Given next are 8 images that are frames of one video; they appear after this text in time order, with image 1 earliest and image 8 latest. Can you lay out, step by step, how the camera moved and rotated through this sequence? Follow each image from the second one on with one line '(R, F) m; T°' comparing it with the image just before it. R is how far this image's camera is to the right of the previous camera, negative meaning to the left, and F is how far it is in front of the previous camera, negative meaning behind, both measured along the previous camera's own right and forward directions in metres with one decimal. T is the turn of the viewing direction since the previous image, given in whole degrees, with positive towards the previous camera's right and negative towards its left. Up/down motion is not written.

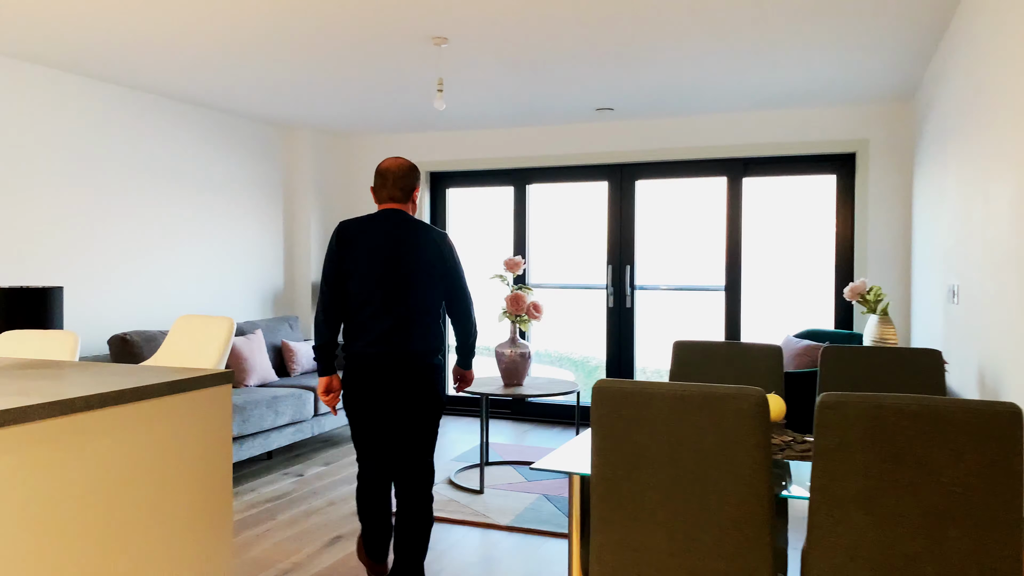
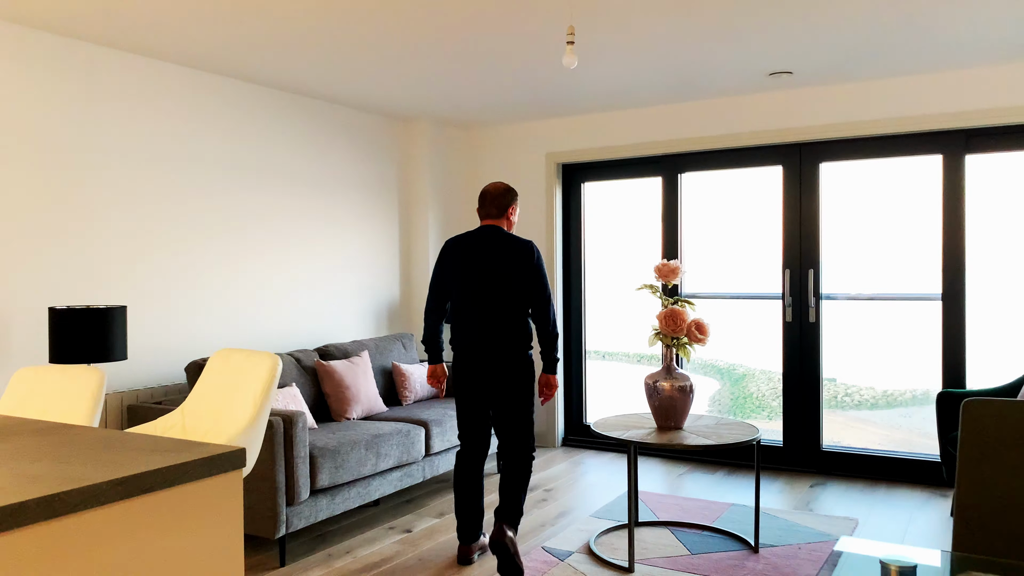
(-0.1, +0.9) m; -10°
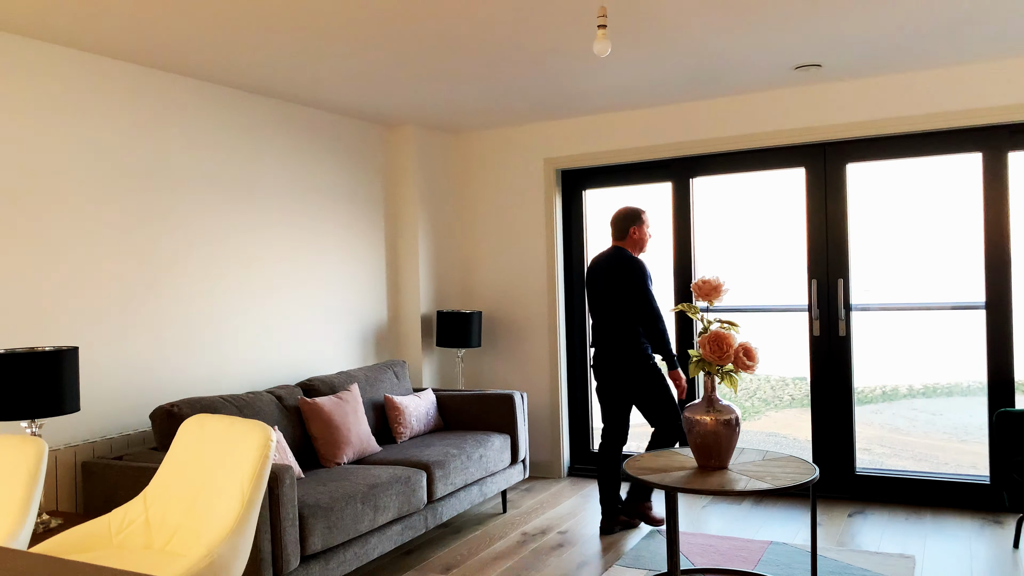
(-0.2, +0.4) m; +2°
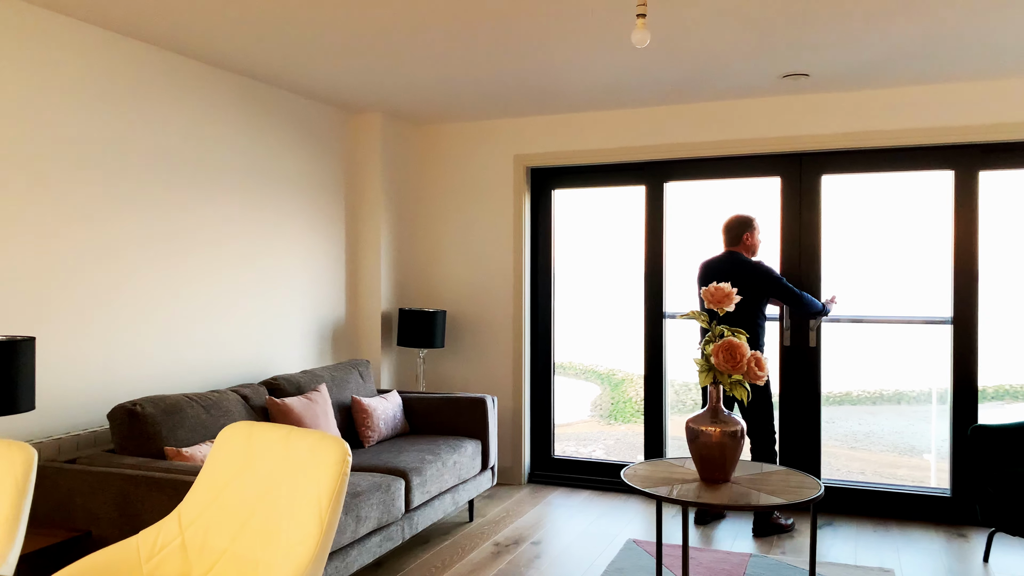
(-0.3, +0.2) m; +6°
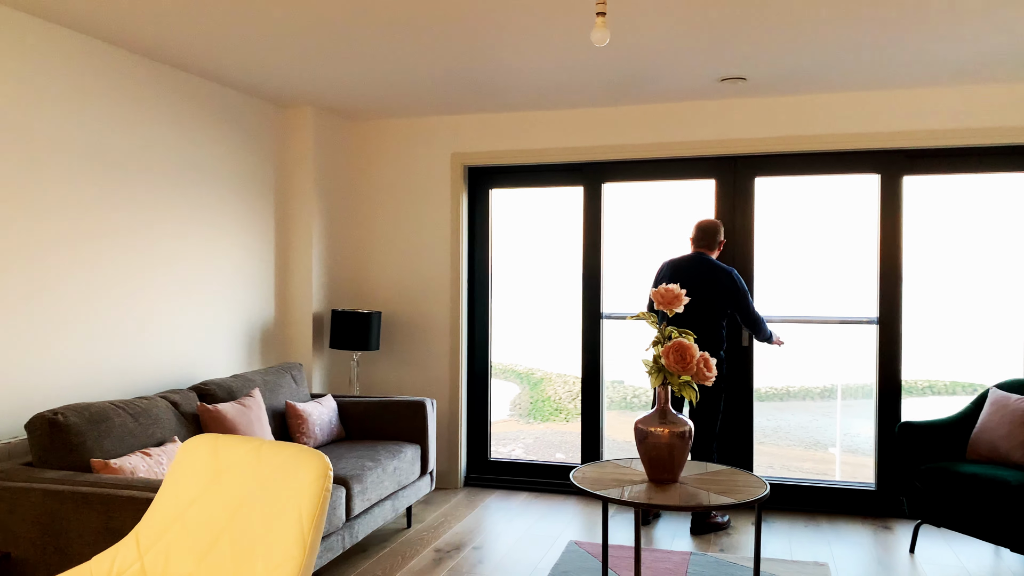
(-0.1, +0.1) m; +6°
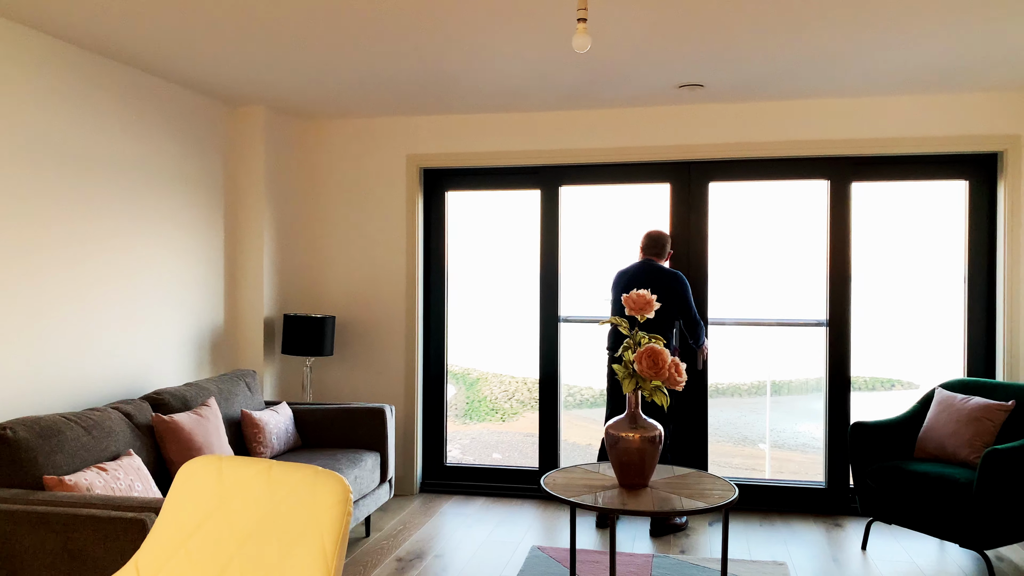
(-0.1, 0.0) m; +5°
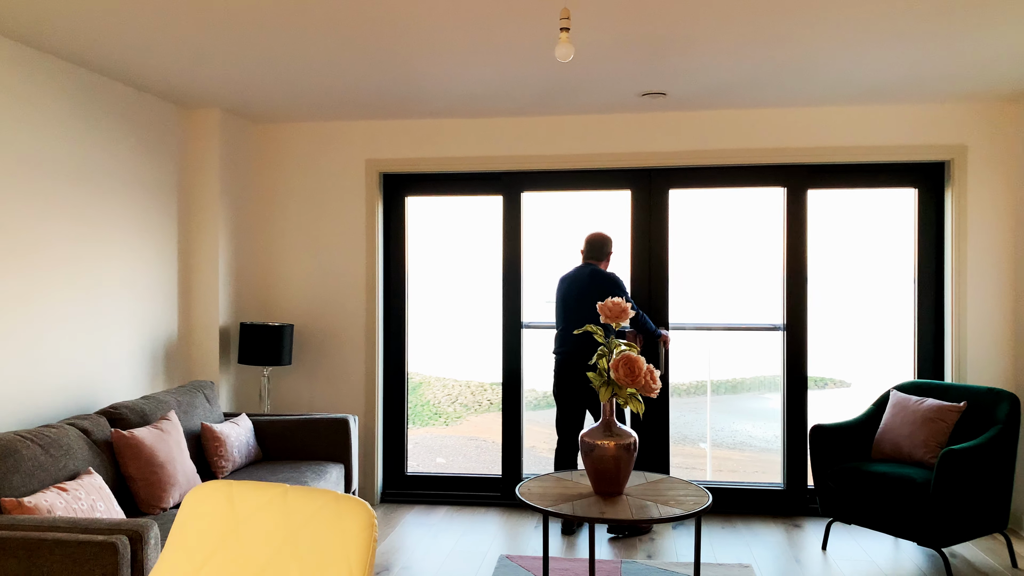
(-0.1, 0.0) m; +4°
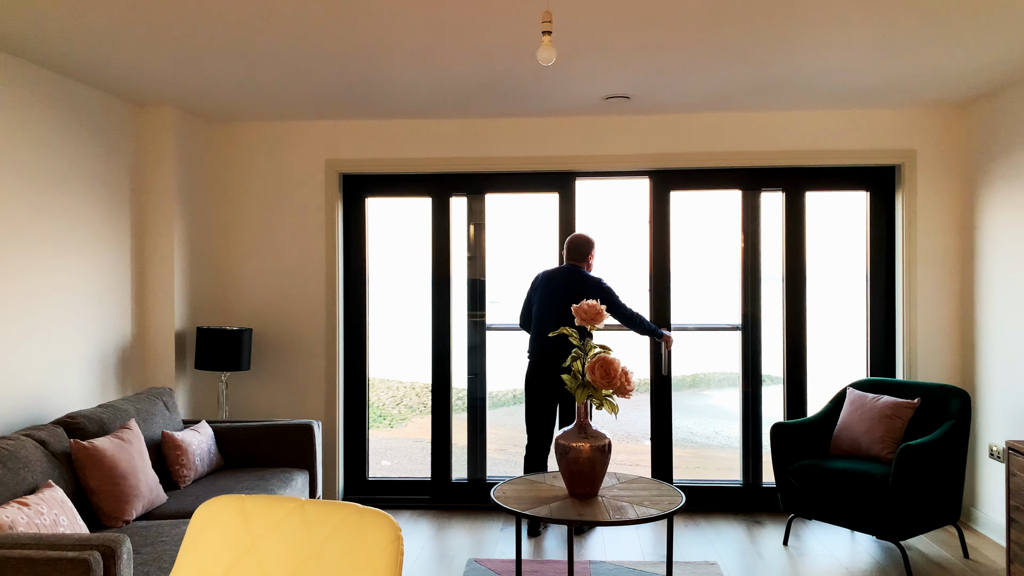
(-0.1, 0.0) m; +4°
